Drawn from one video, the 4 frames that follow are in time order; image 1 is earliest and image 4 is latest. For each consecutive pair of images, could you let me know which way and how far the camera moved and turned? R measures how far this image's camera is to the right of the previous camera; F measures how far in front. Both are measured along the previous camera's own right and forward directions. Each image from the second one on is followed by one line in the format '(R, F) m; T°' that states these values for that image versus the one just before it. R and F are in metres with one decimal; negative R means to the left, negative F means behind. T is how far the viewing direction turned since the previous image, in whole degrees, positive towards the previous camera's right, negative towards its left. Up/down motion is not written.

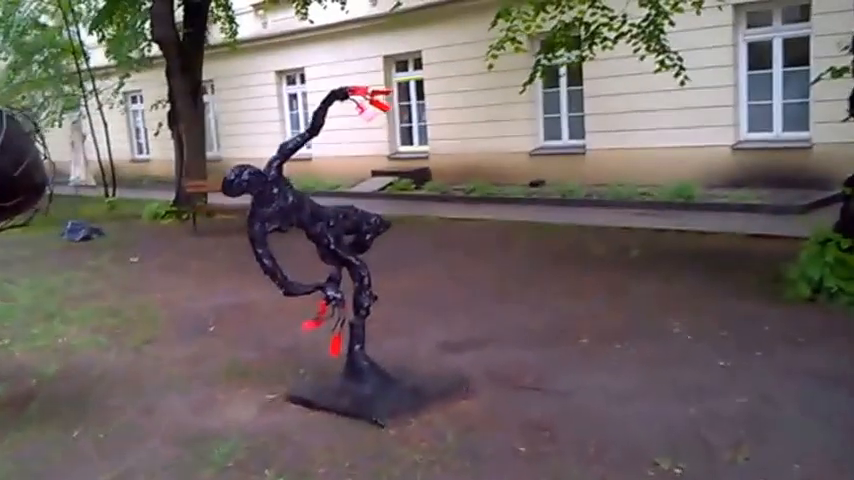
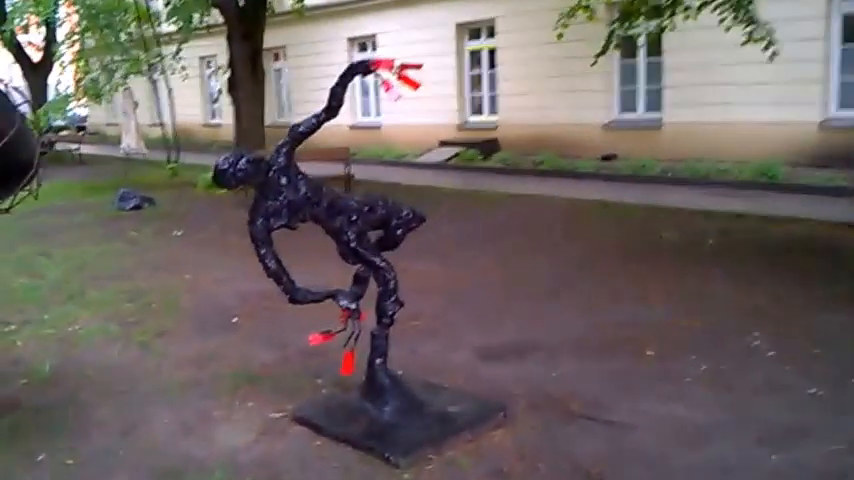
(+0.2, +0.8) m; -4°
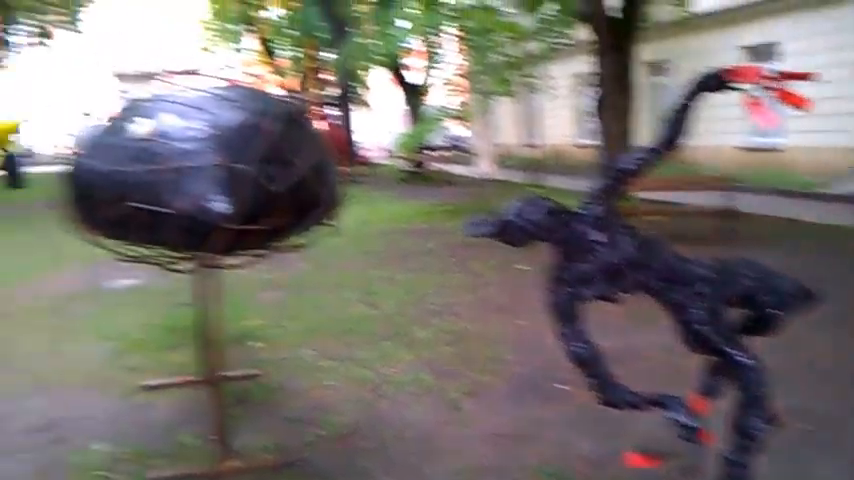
(-0.1, +1.1) m; -23°
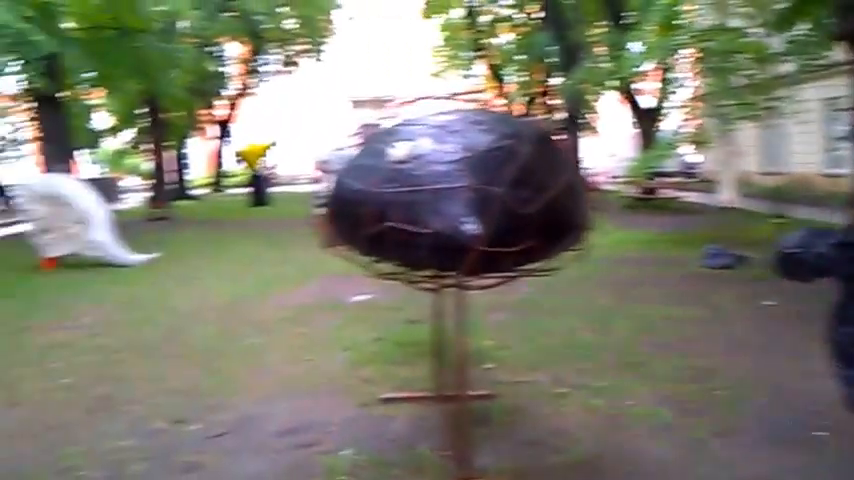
(-0.2, 0.0) m; -13°
